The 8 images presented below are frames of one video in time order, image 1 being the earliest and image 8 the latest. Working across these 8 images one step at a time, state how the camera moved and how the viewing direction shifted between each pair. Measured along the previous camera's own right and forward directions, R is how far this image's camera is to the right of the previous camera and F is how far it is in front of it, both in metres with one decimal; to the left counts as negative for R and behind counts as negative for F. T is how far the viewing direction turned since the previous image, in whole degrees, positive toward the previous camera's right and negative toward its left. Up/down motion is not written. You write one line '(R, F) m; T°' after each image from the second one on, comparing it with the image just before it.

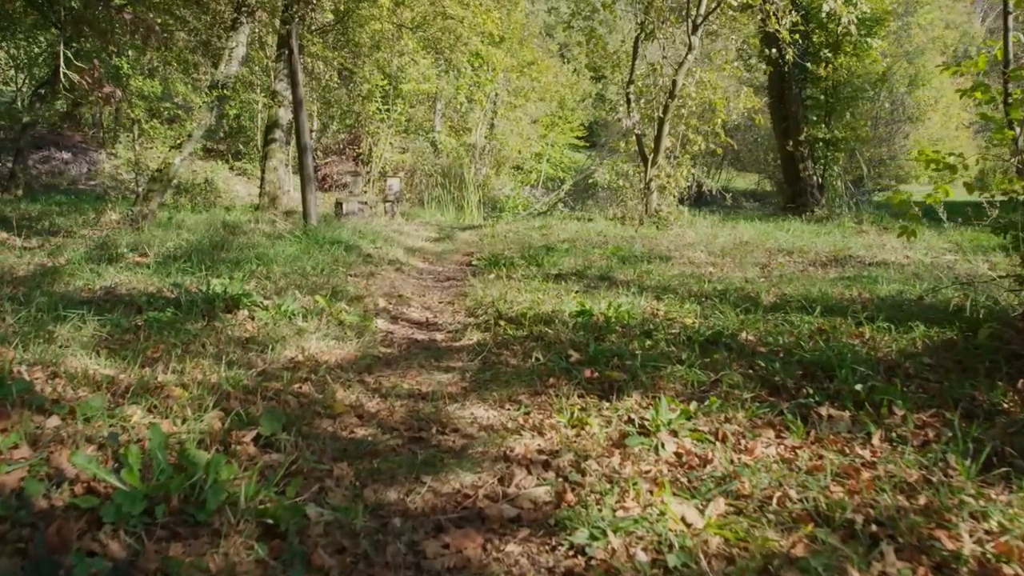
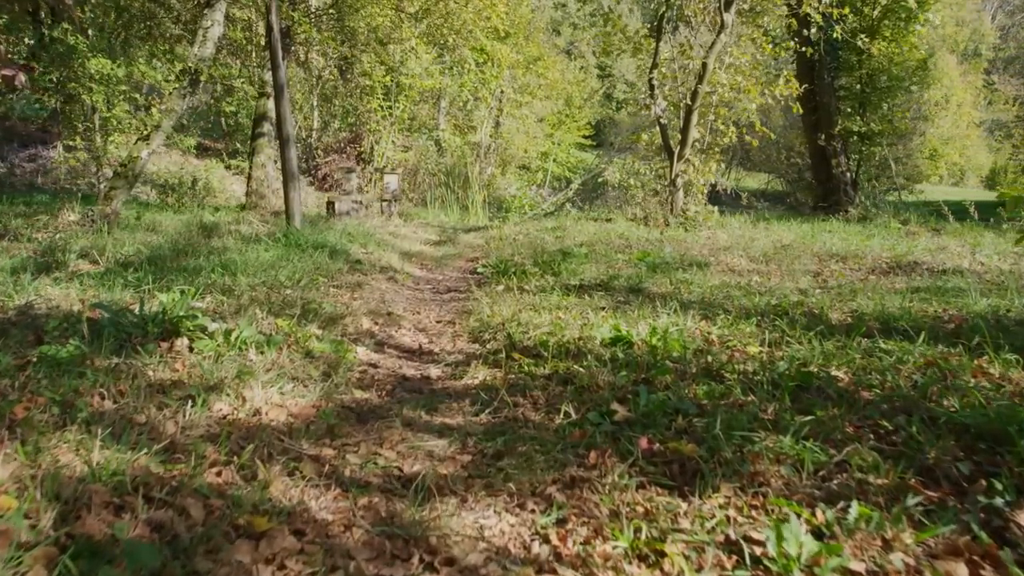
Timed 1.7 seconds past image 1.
(0.0, +1.2) m; 0°
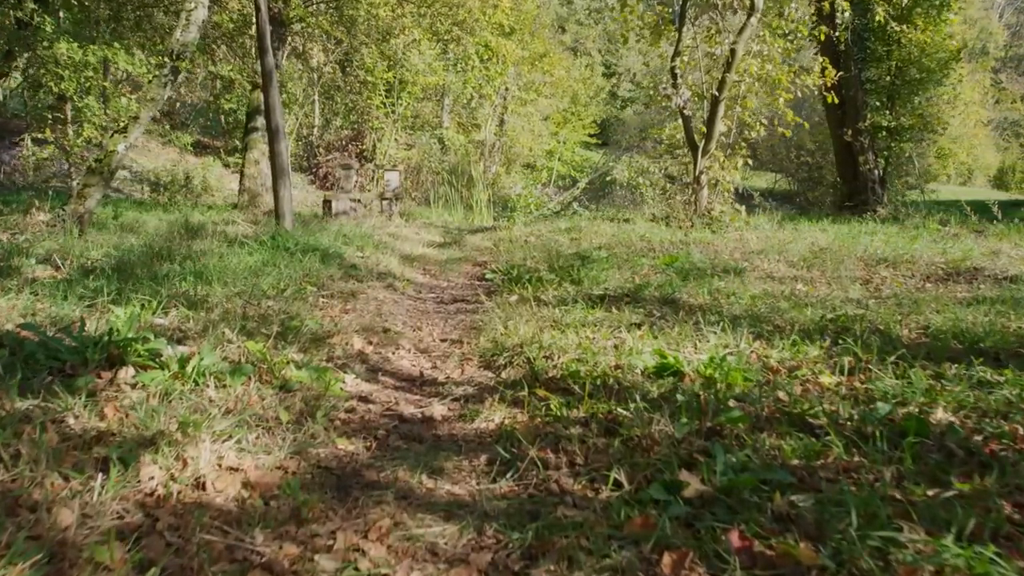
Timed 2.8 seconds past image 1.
(-0.1, +0.8) m; 0°
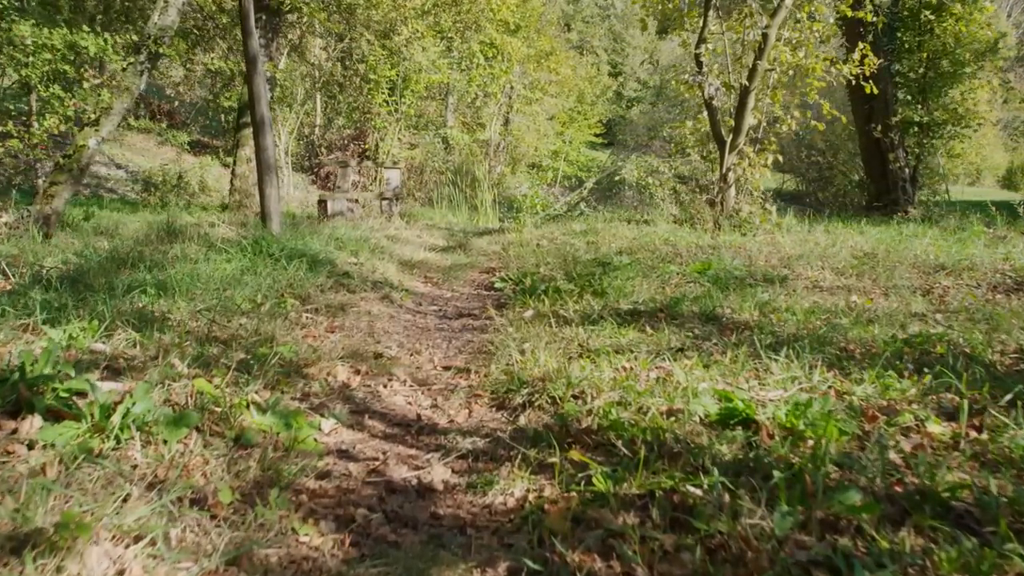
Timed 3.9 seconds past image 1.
(0.0, +0.8) m; 0°
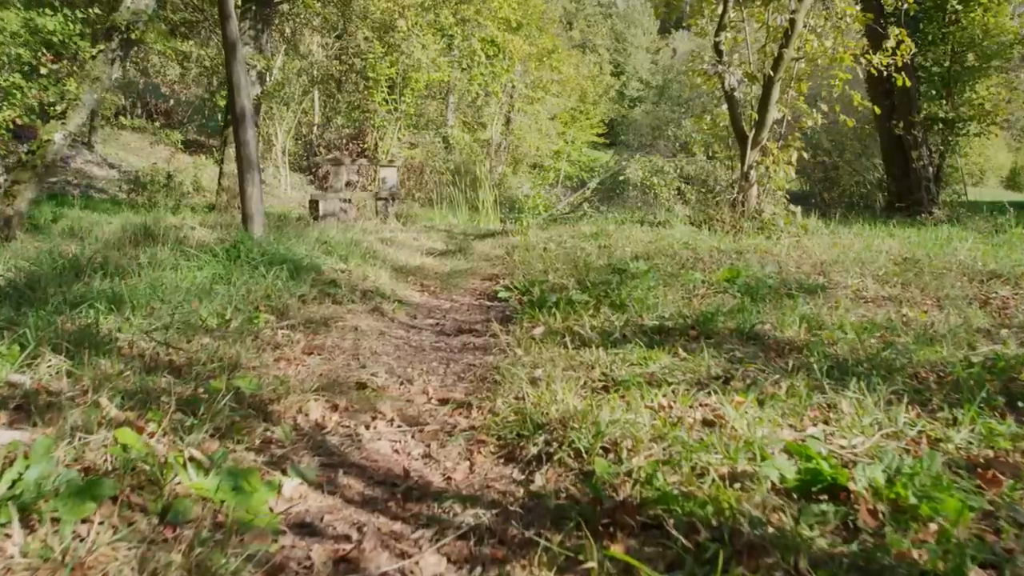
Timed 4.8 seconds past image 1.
(0.0, +0.6) m; 0°
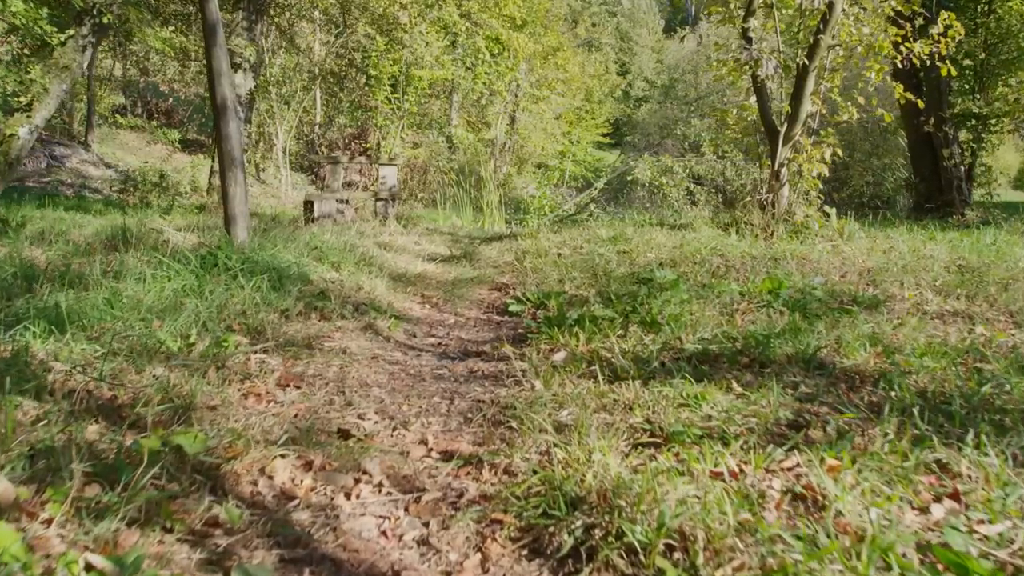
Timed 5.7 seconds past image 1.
(0.0, +0.6) m; 0°
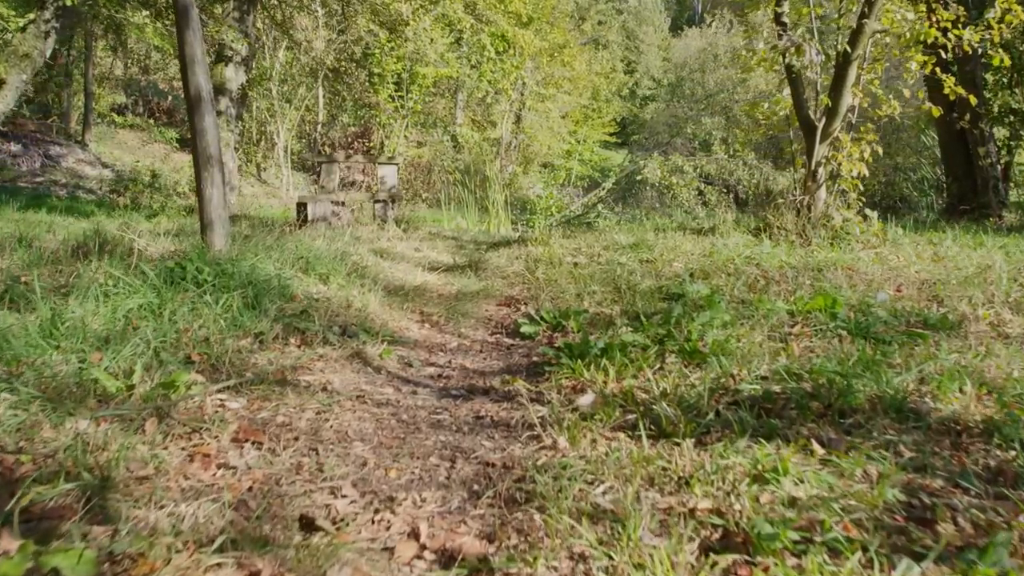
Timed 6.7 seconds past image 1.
(0.0, +0.7) m; 0°
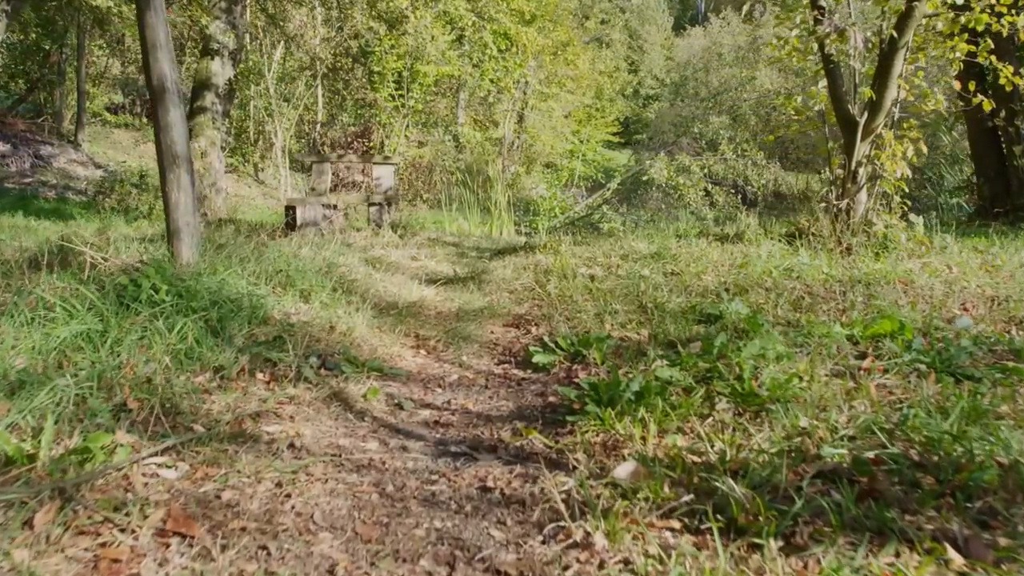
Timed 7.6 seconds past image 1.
(0.0, +0.6) m; 0°
